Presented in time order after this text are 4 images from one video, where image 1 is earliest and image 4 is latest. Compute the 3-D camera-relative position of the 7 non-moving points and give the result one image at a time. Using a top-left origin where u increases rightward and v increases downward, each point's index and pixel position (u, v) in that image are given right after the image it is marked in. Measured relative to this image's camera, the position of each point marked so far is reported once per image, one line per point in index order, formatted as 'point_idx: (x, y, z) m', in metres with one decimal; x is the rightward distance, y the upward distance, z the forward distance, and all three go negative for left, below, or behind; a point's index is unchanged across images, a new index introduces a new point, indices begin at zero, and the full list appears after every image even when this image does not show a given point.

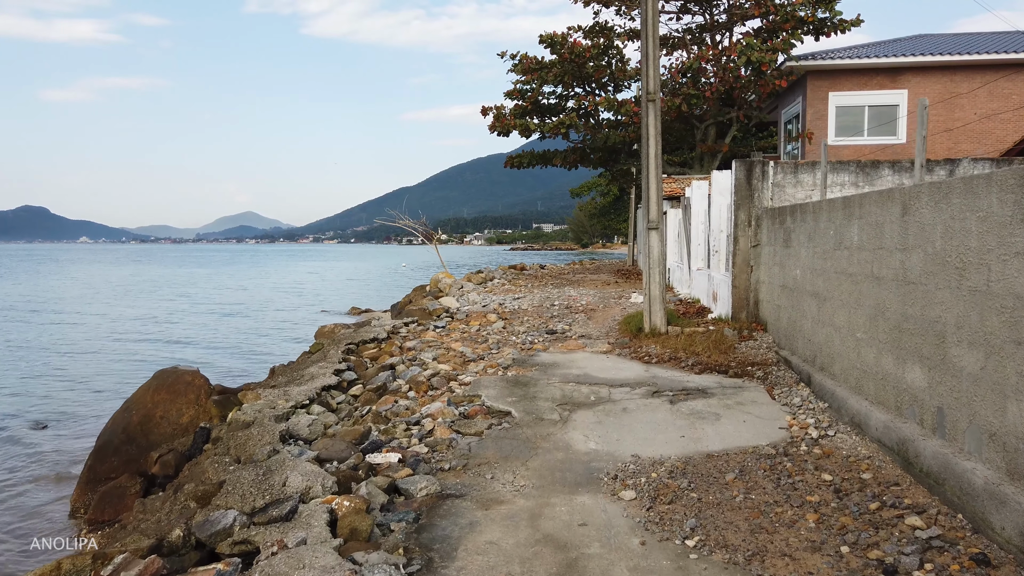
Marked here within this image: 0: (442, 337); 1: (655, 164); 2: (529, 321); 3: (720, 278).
0: (-1.2, -0.8, +12.9) m
1: (+2.1, +1.8, +11.2) m
2: (+0.3, -0.7, +15.1) m
3: (+3.4, +0.2, +12.6) m
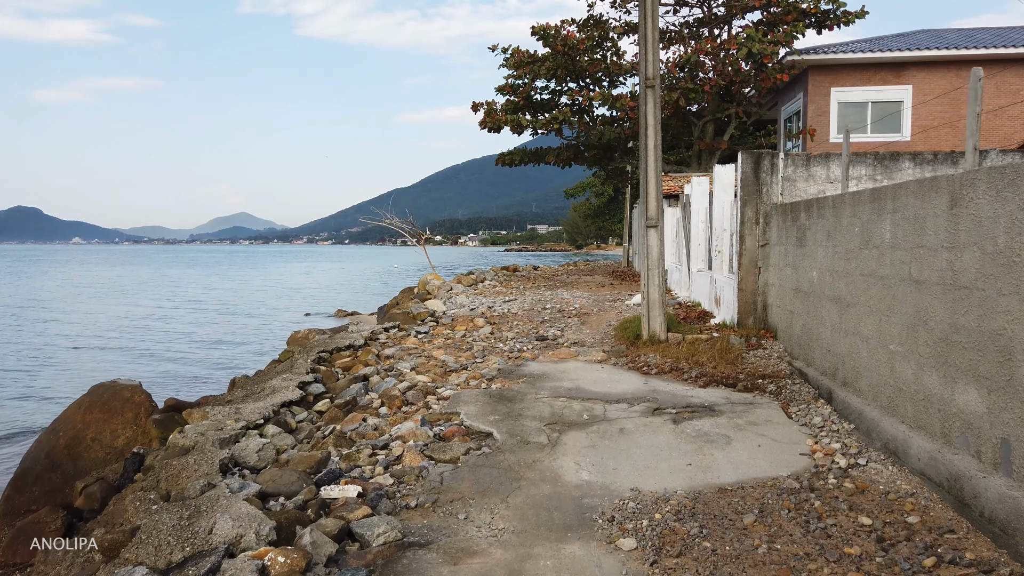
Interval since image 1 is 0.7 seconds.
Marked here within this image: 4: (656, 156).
0: (-1.4, -0.9, +12.0) m
1: (+1.9, +1.8, +10.3) m
2: (+0.1, -0.7, +14.1) m
3: (+3.2, +0.1, +11.6) m
4: (+1.9, +1.8, +10.3) m
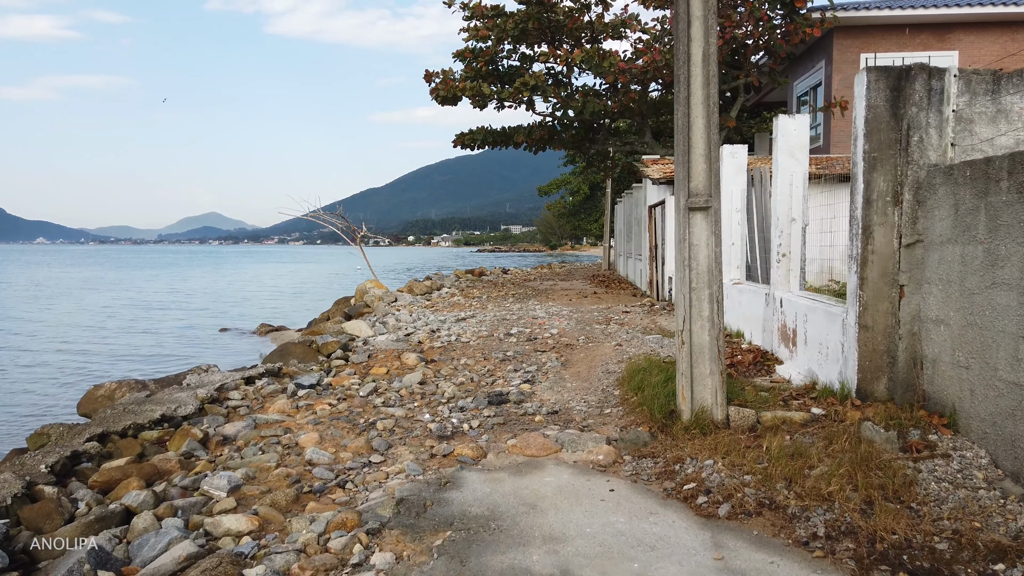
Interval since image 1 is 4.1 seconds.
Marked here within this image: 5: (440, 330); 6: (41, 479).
0: (-1.9, -1.1, +7.1) m
1: (+1.3, +1.5, +5.5) m
2: (-0.5, -1.0, +9.3) m
3: (+2.6, -0.2, +6.9) m
4: (+1.4, +1.5, +5.5) m
5: (-1.2, -0.7, +12.5) m
6: (-3.2, -1.3, +5.2) m
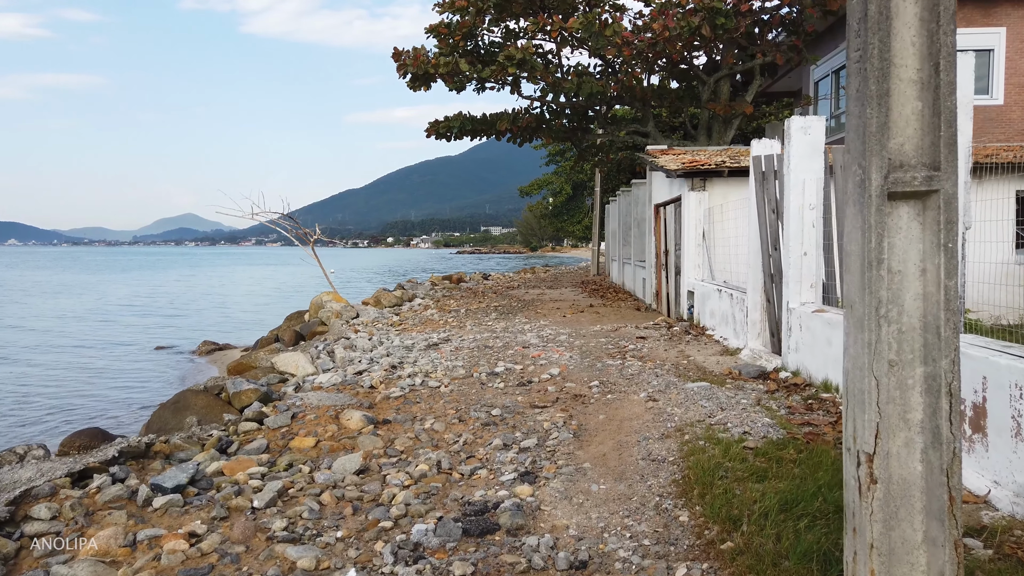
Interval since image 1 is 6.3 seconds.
0: (-2.0, -1.4, +4.0) m
1: (+1.3, +1.2, +2.5) m
2: (-0.7, -1.2, +6.3) m
3: (+2.6, -0.4, +4.0) m
4: (+1.4, +1.3, +2.5) m
5: (-1.4, -1.0, +9.5) m
6: (-3.2, -1.5, +2.2) m
